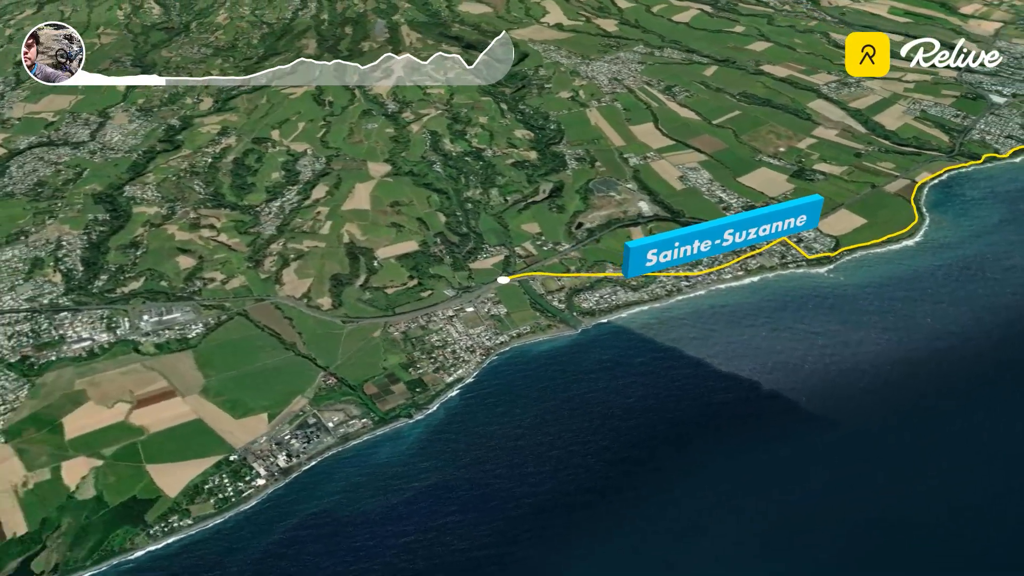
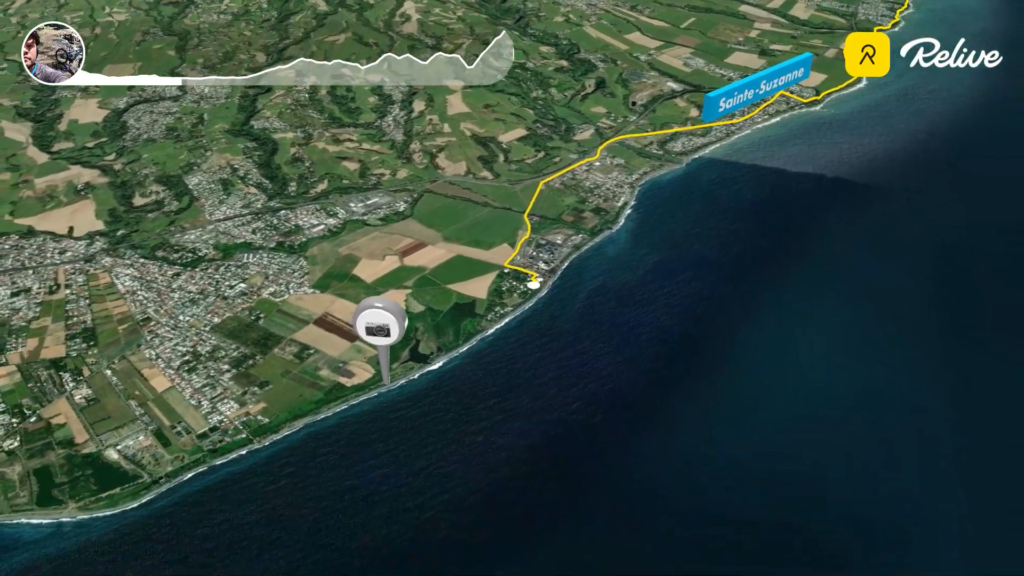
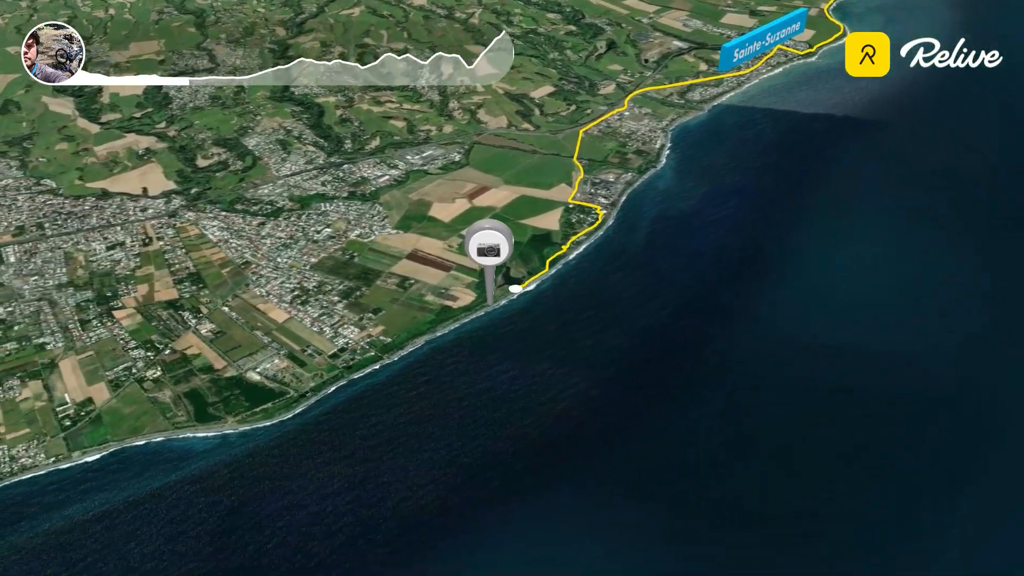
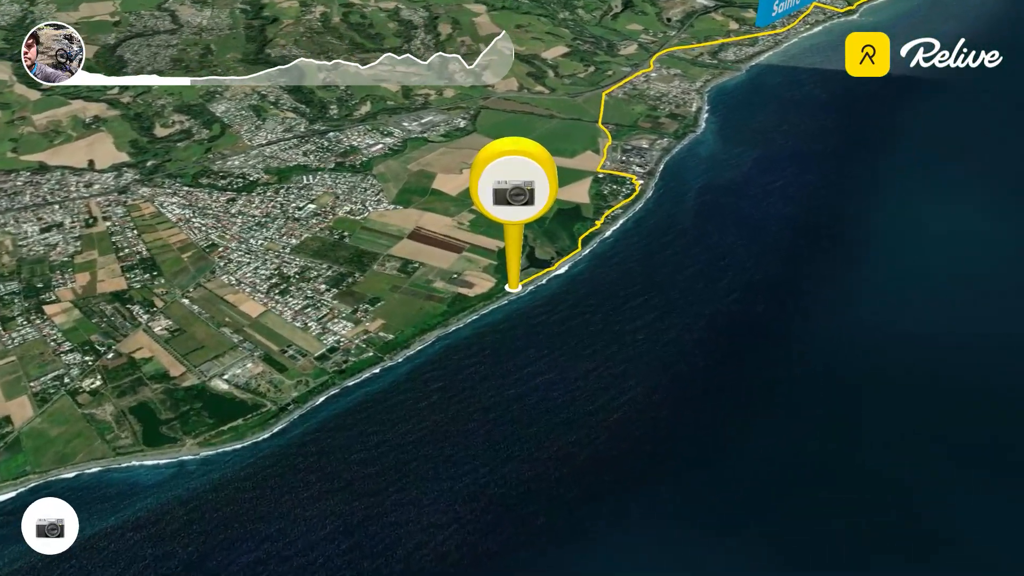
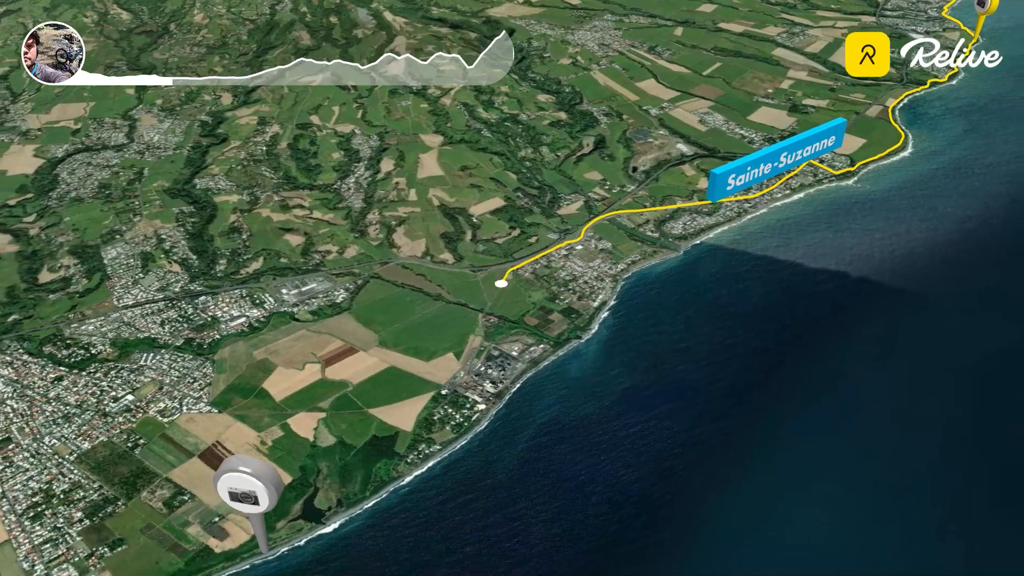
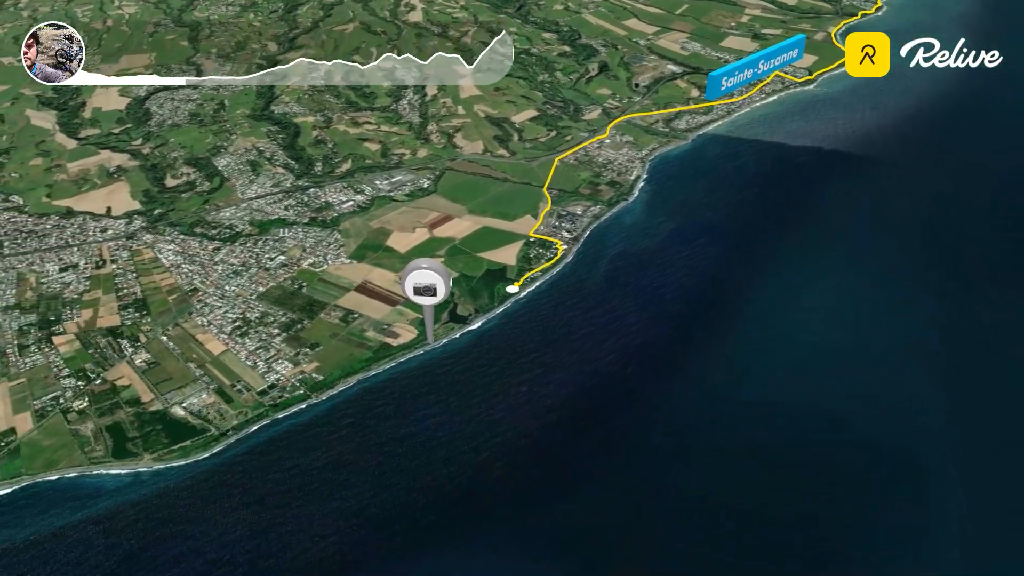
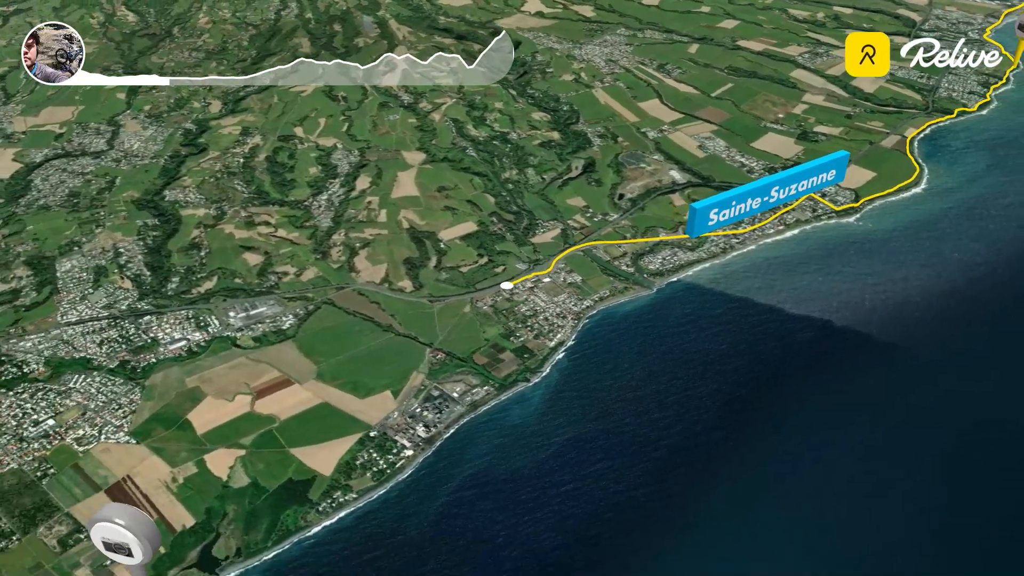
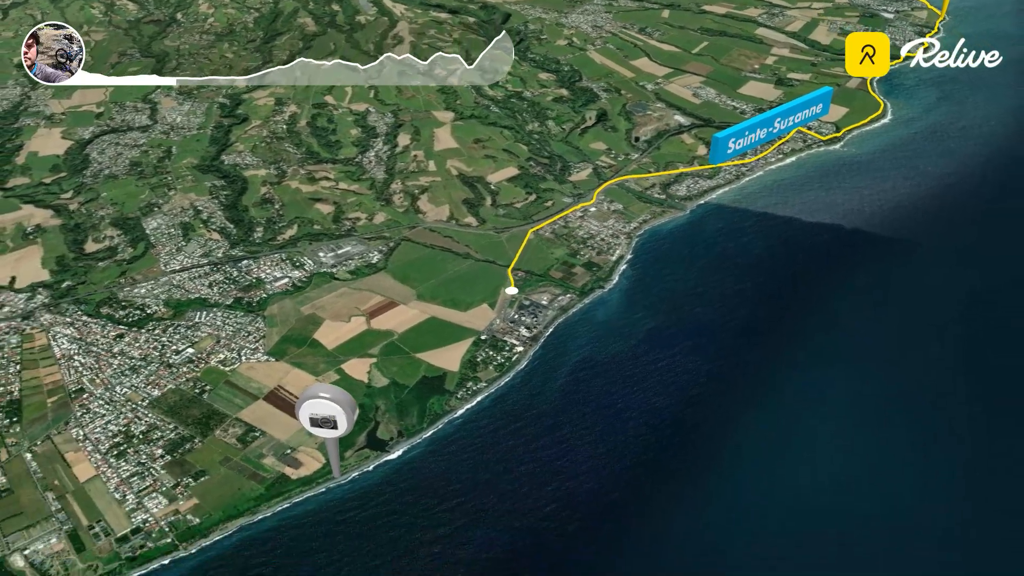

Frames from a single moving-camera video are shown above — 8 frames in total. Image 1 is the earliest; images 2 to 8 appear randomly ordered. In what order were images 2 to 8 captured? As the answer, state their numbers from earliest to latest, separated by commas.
7, 5, 8, 2, 6, 3, 4
